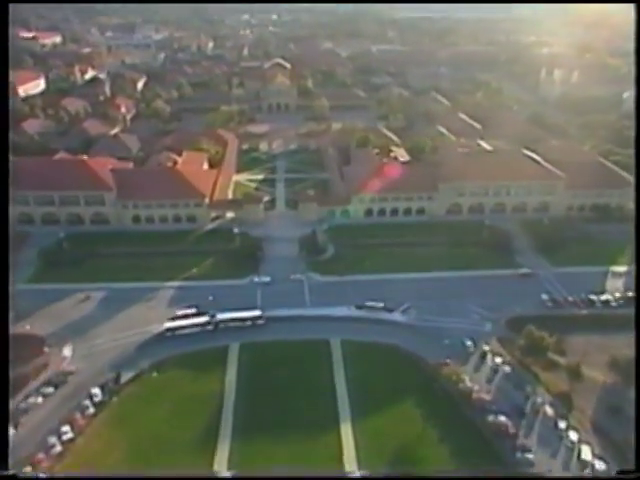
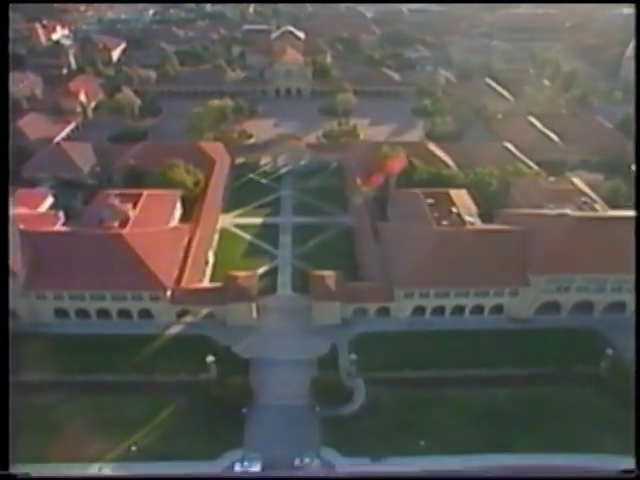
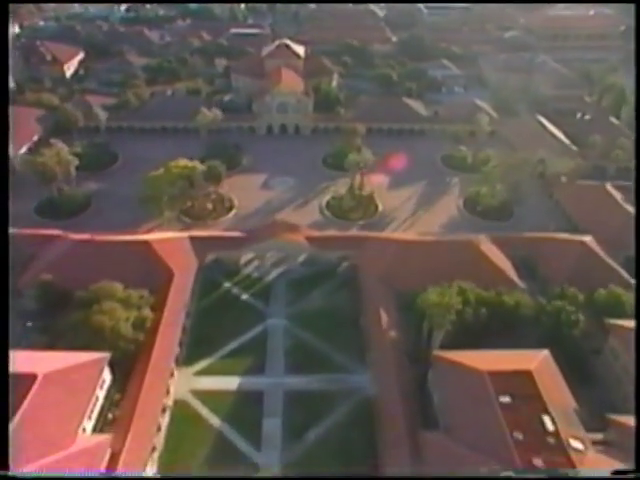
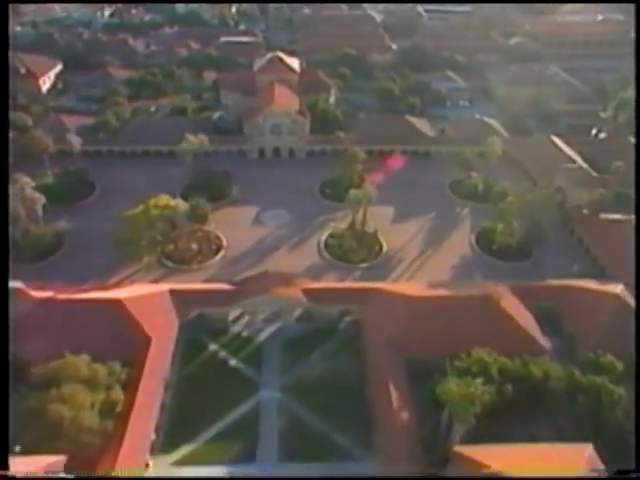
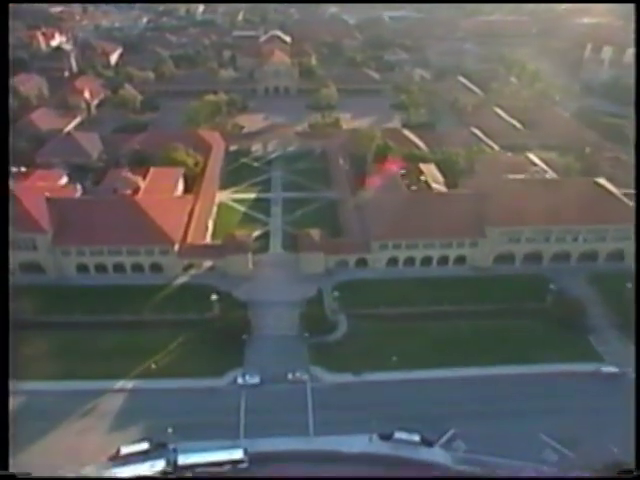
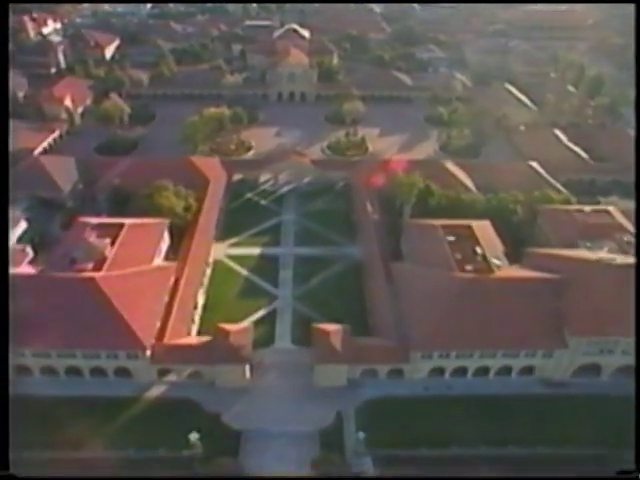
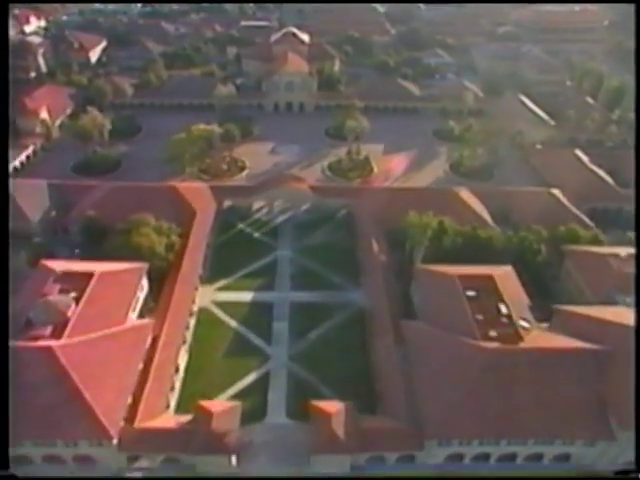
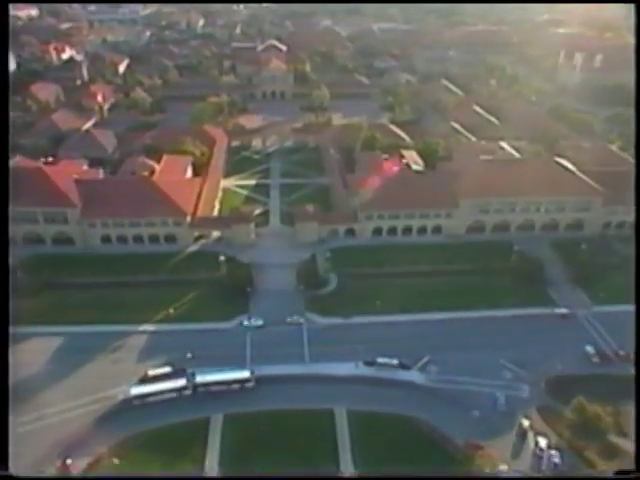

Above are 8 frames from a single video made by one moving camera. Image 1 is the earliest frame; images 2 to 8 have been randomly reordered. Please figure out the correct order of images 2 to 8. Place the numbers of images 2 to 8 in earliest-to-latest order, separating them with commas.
8, 5, 2, 6, 7, 3, 4
